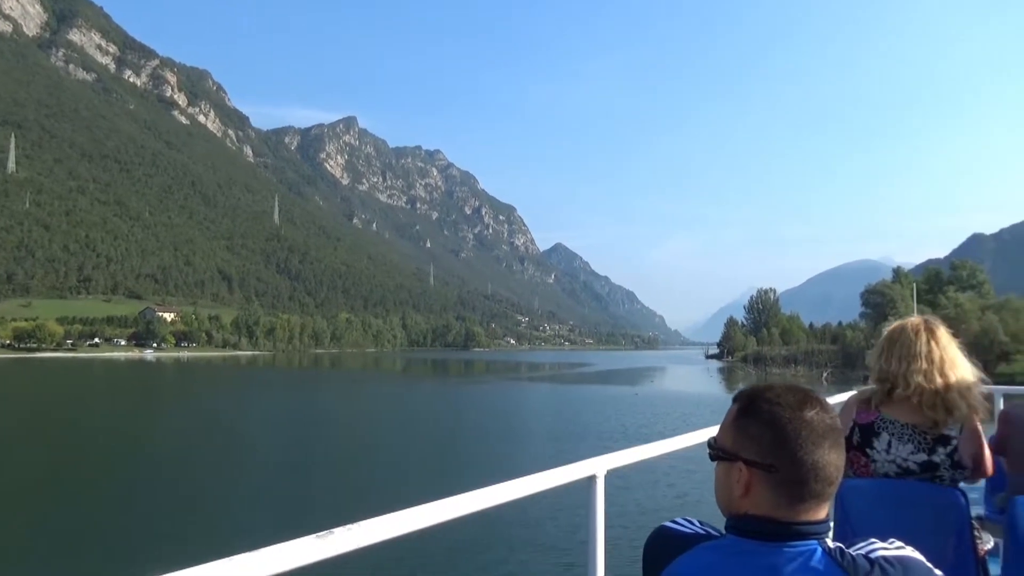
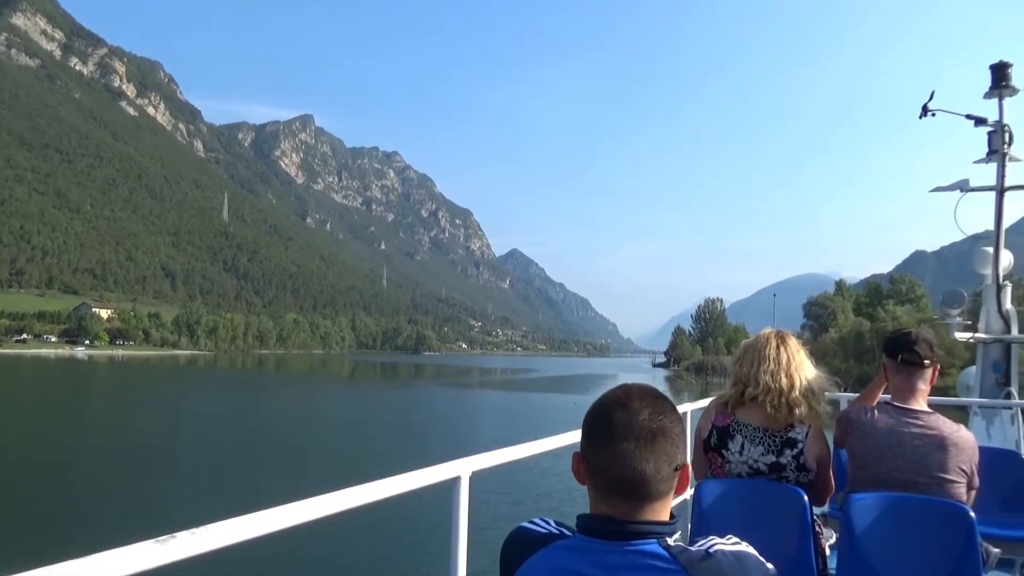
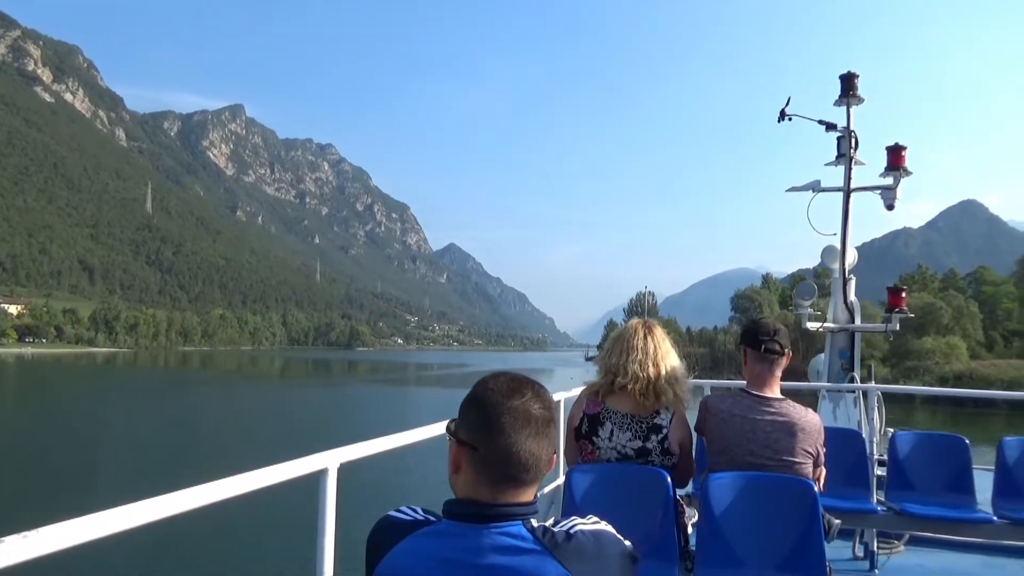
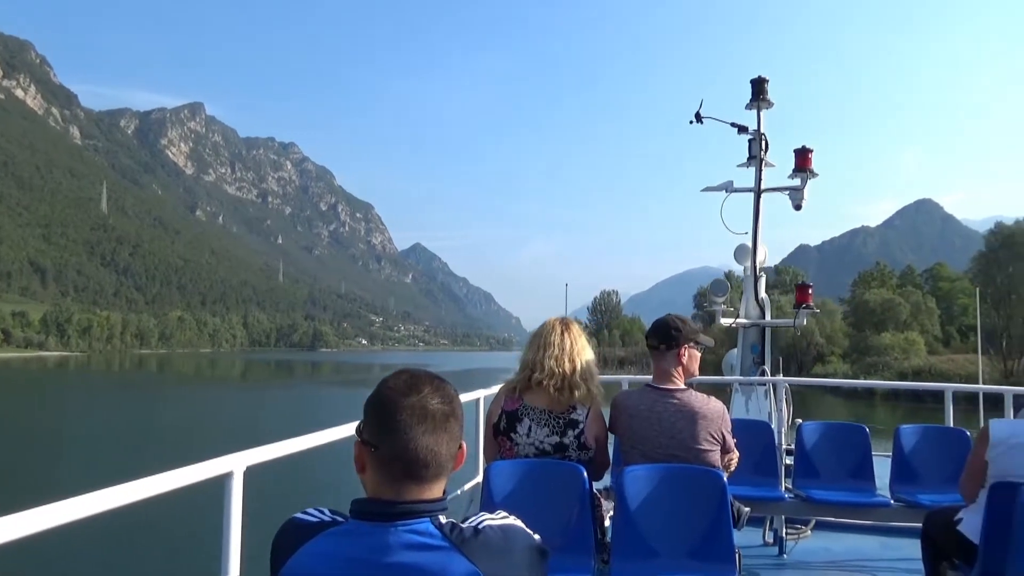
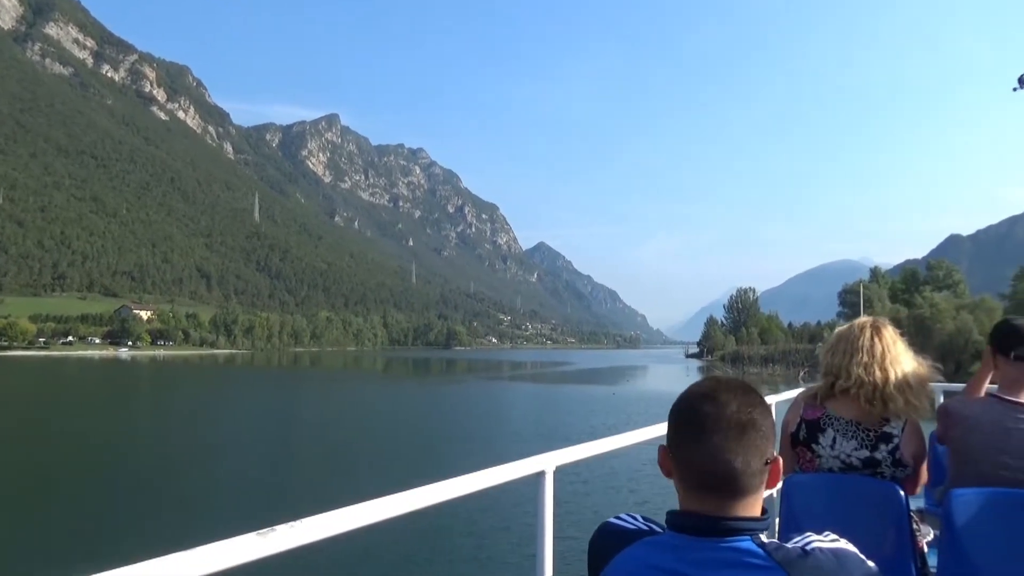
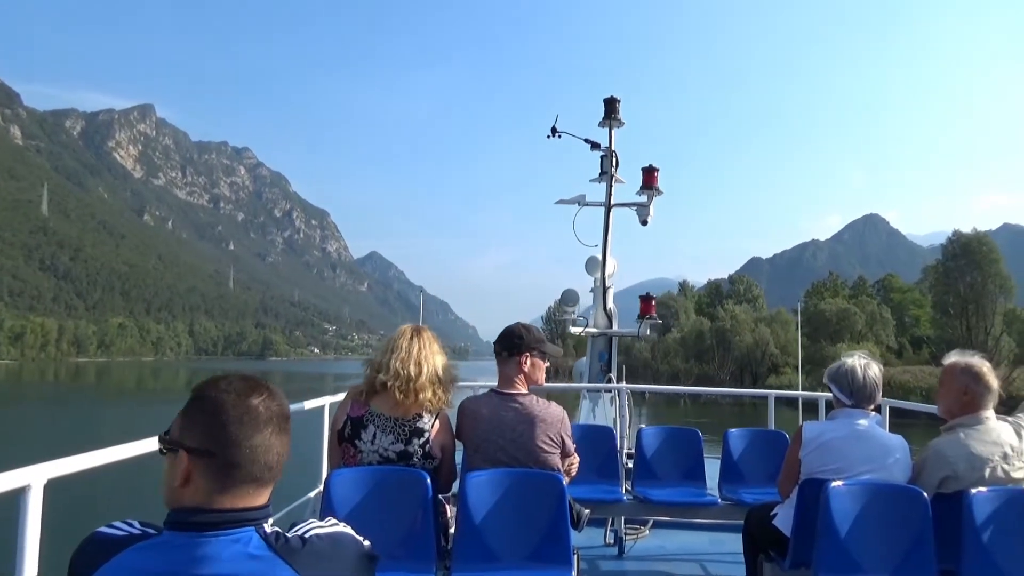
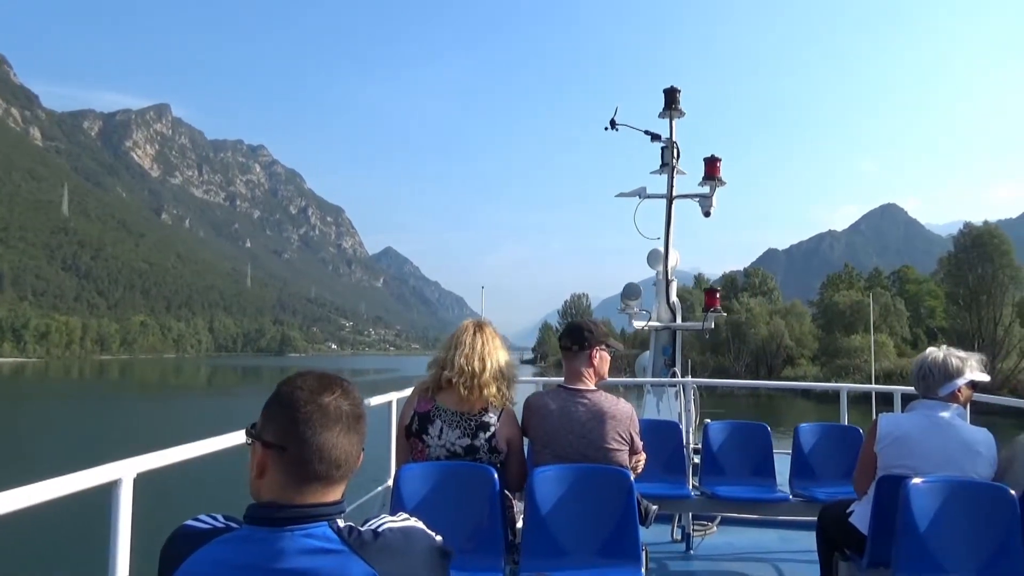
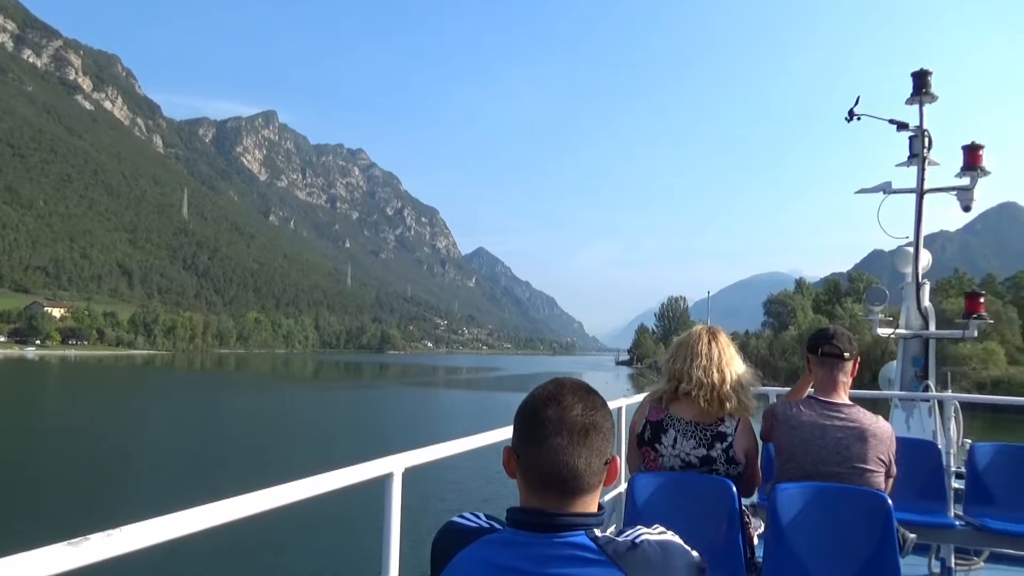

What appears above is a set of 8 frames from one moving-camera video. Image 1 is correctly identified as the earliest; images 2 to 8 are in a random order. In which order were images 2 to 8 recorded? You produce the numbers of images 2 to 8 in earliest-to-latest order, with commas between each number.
5, 2, 8, 3, 4, 7, 6
